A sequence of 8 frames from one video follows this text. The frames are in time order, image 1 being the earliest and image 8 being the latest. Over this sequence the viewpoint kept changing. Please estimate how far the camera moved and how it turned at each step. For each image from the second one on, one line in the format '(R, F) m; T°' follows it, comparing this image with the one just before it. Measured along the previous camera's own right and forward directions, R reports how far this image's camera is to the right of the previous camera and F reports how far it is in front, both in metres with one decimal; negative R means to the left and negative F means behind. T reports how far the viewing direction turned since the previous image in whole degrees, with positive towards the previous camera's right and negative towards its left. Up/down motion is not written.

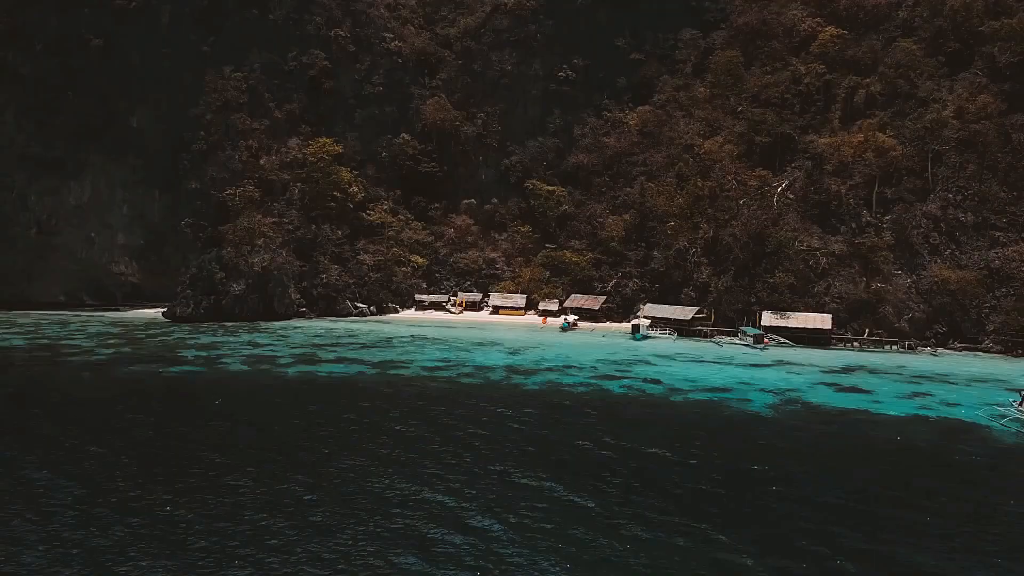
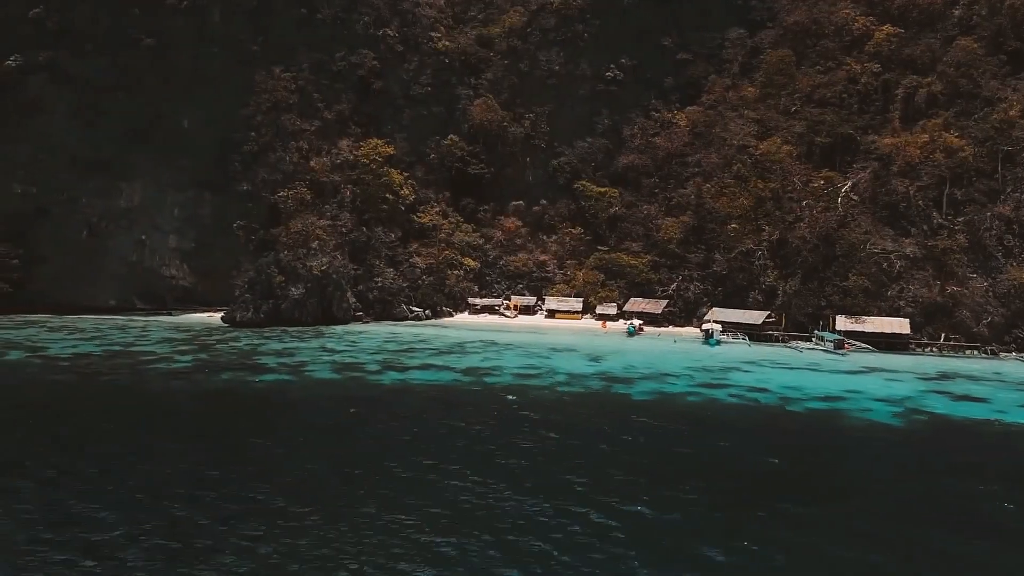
(-3.2, +0.9) m; 0°
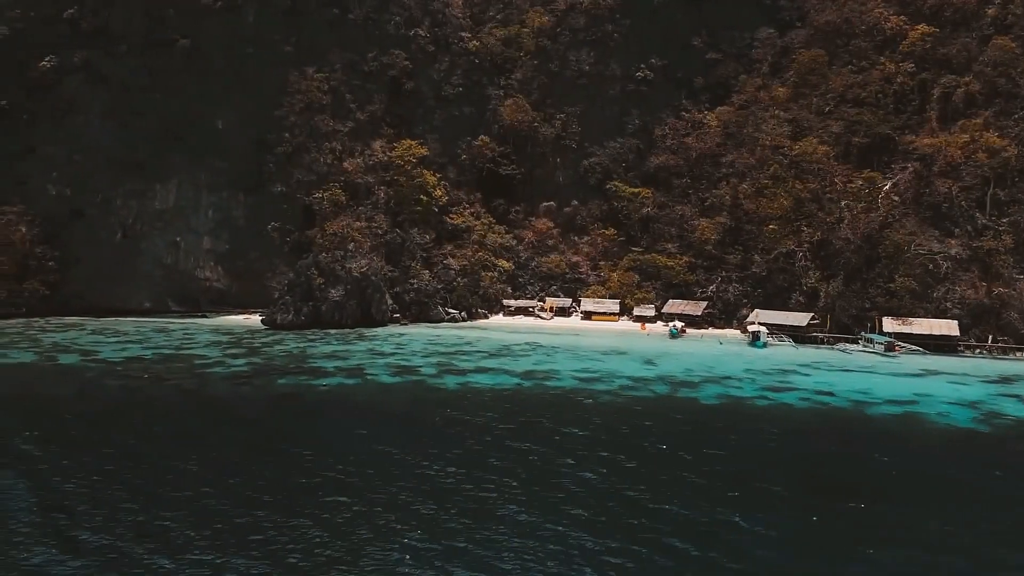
(-2.0, +0.3) m; 0°
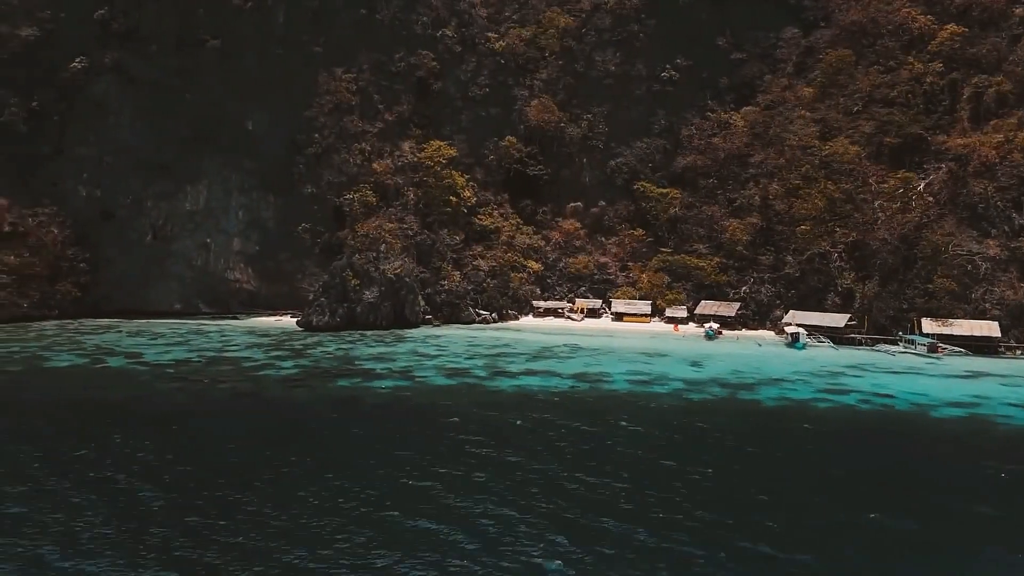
(-1.7, +0.2) m; 0°
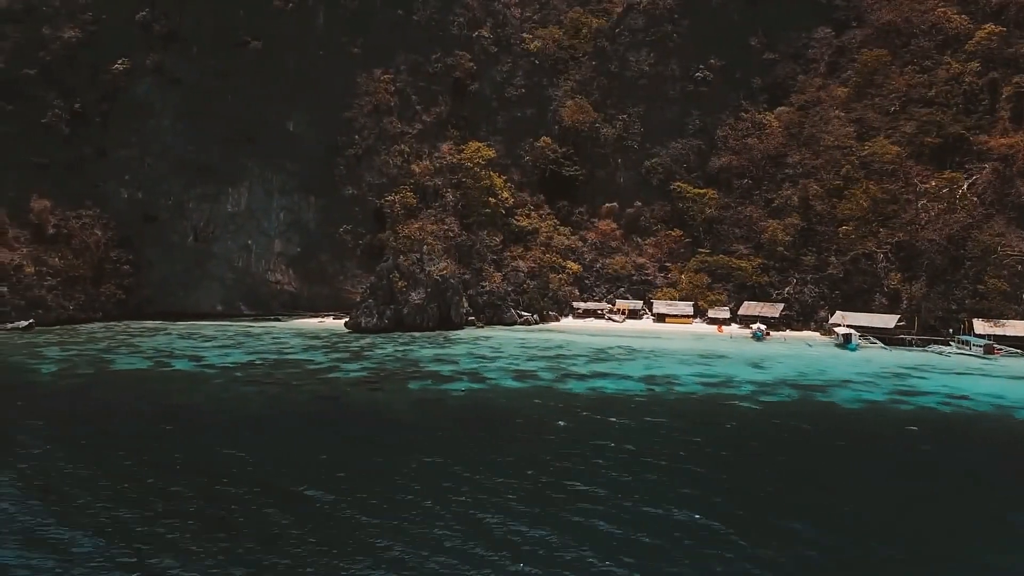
(-2.3, +0.1) m; 0°
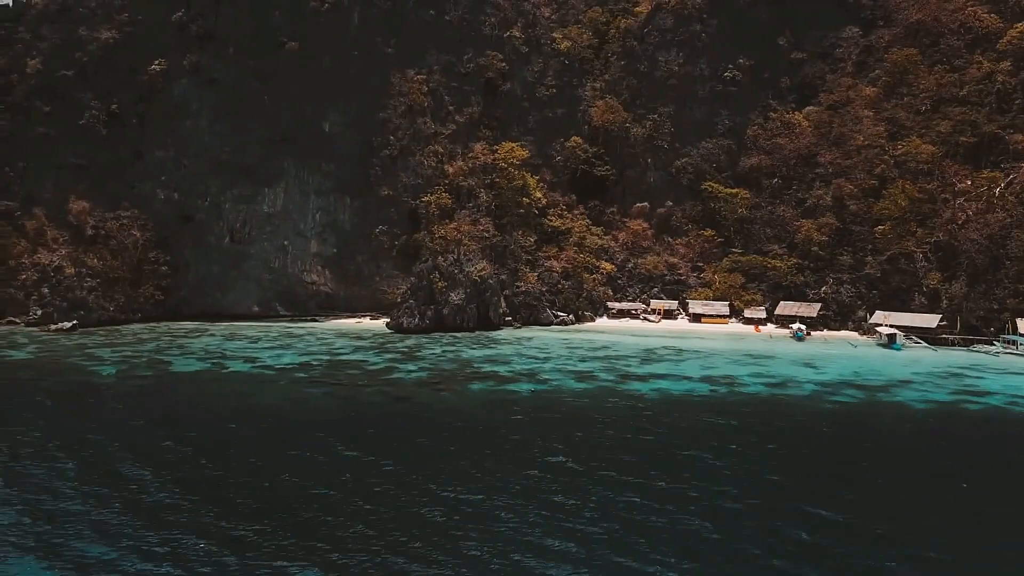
(-2.0, 0.0) m; 0°
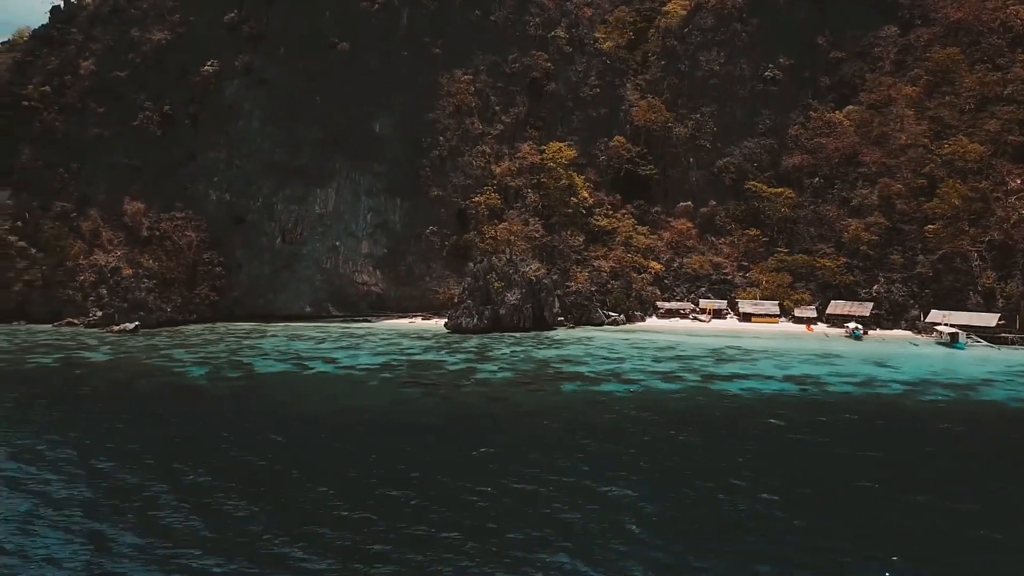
(-2.9, -0.1) m; 0°
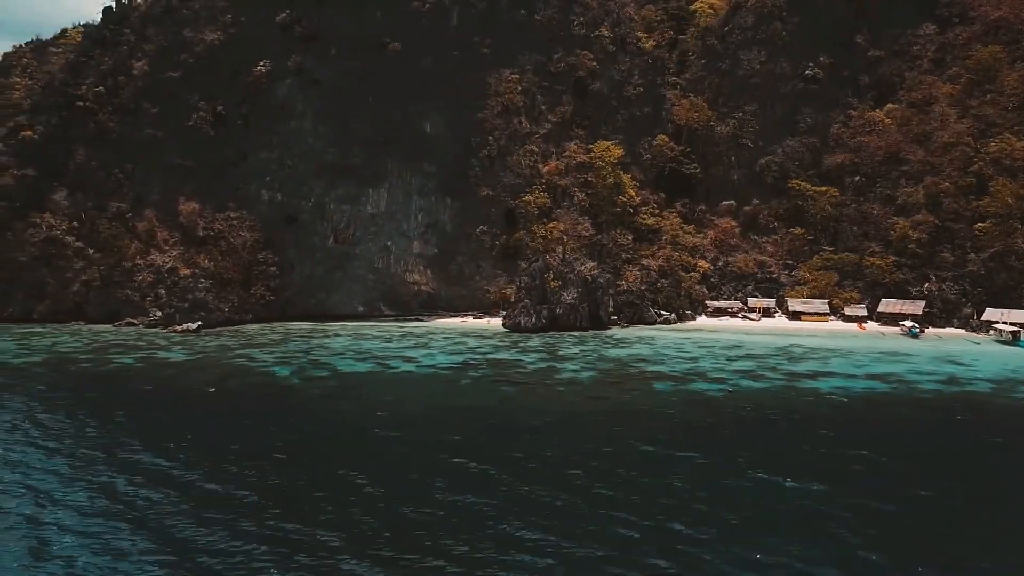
(-2.9, -0.1) m; 0°
